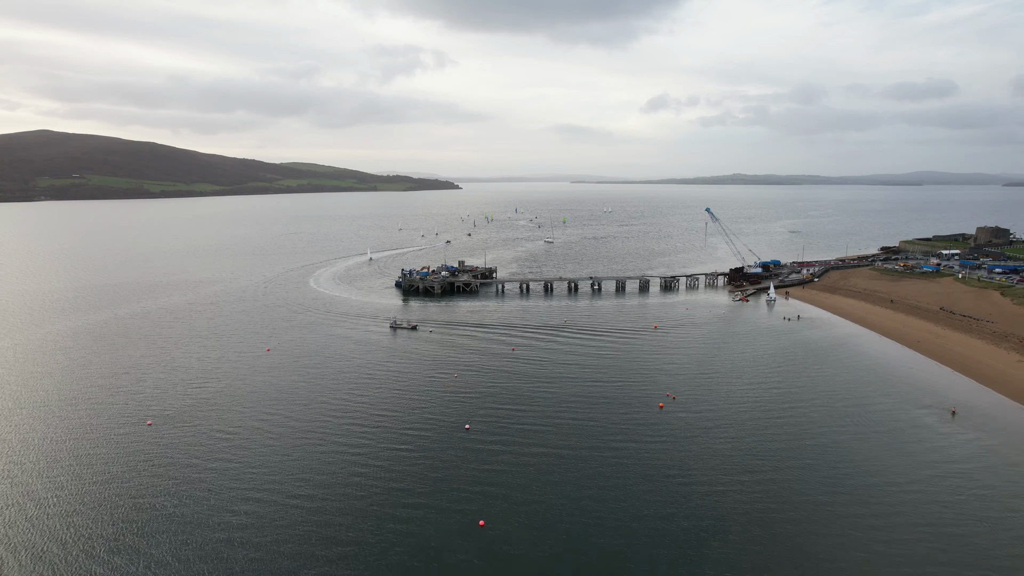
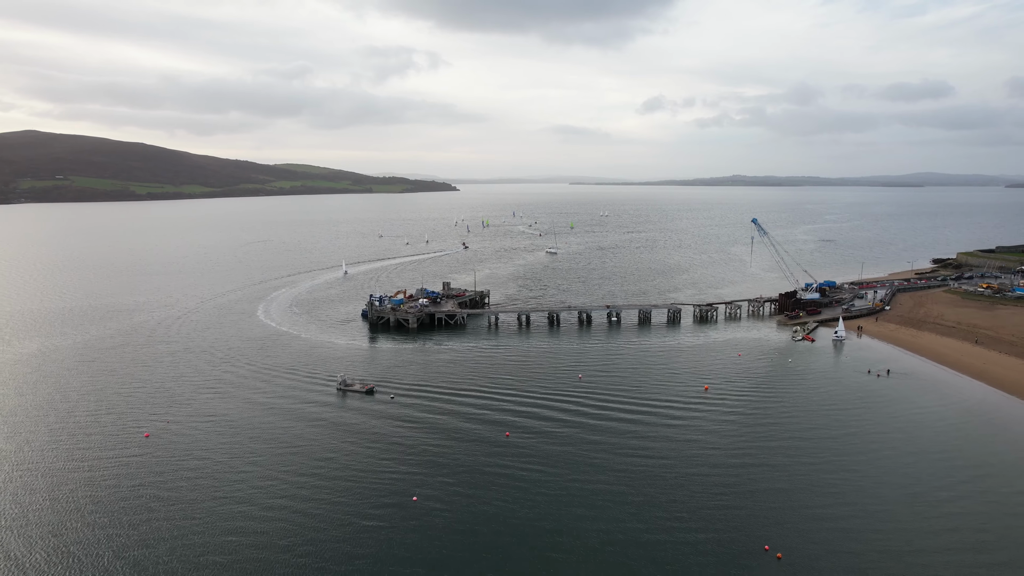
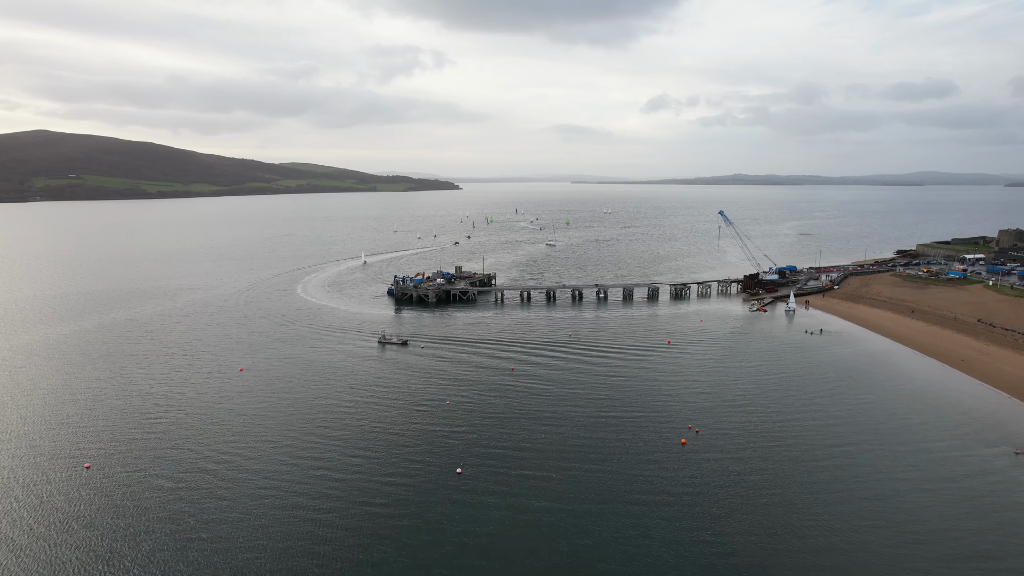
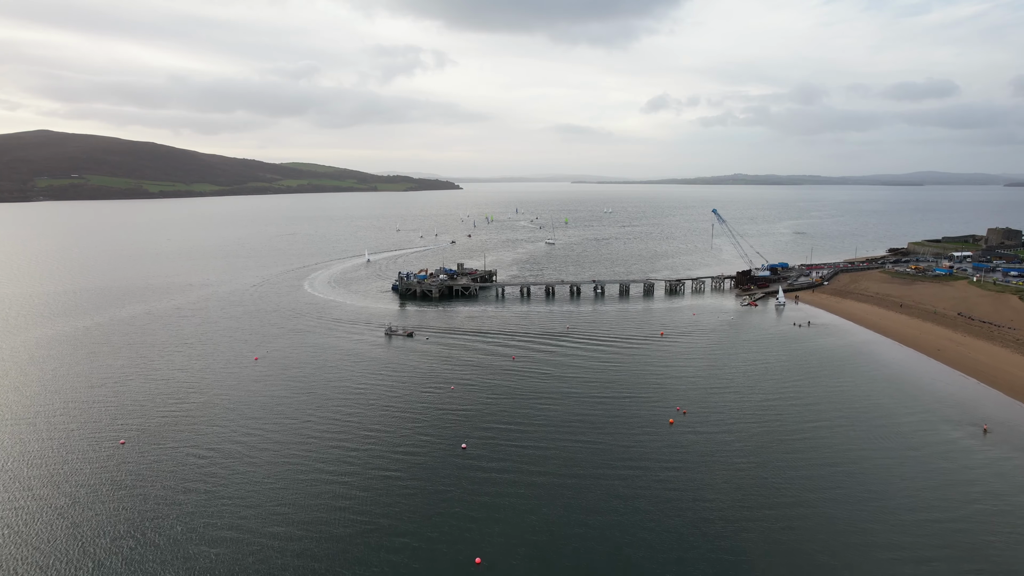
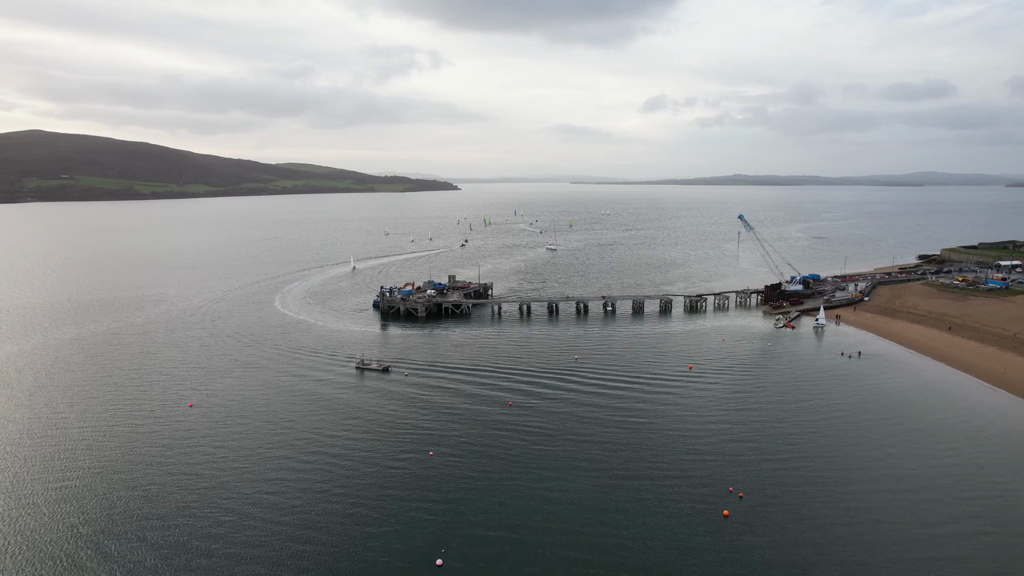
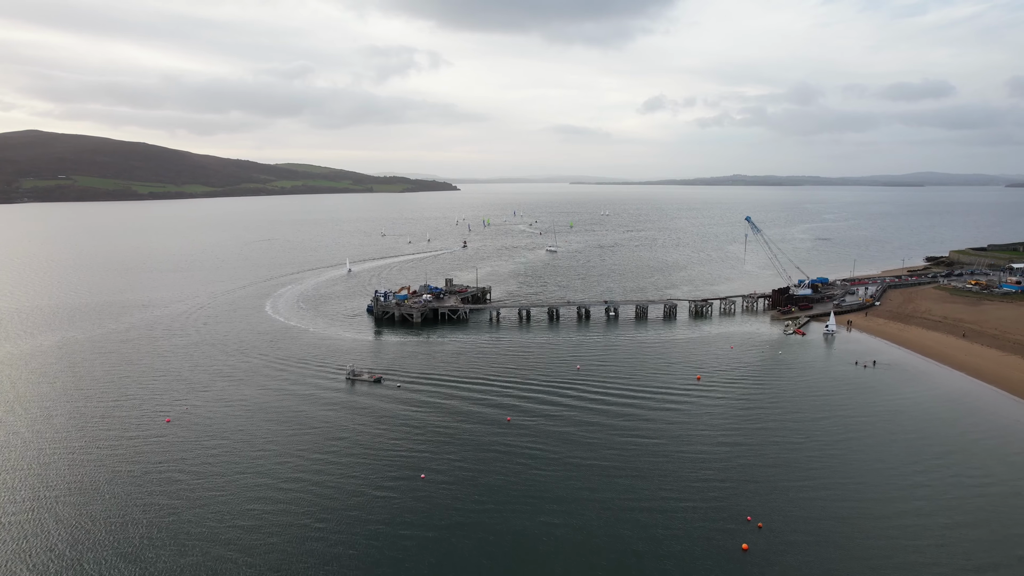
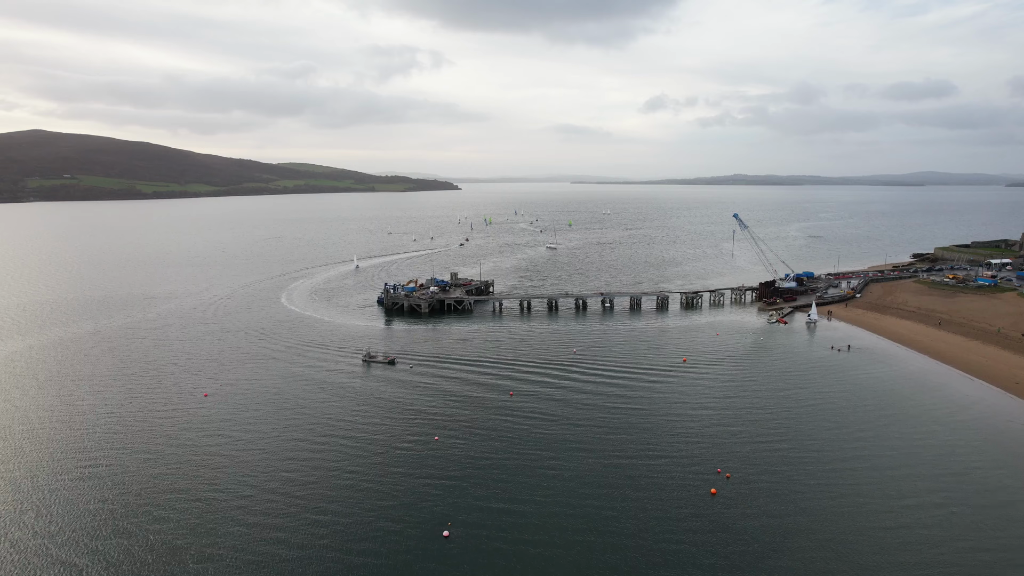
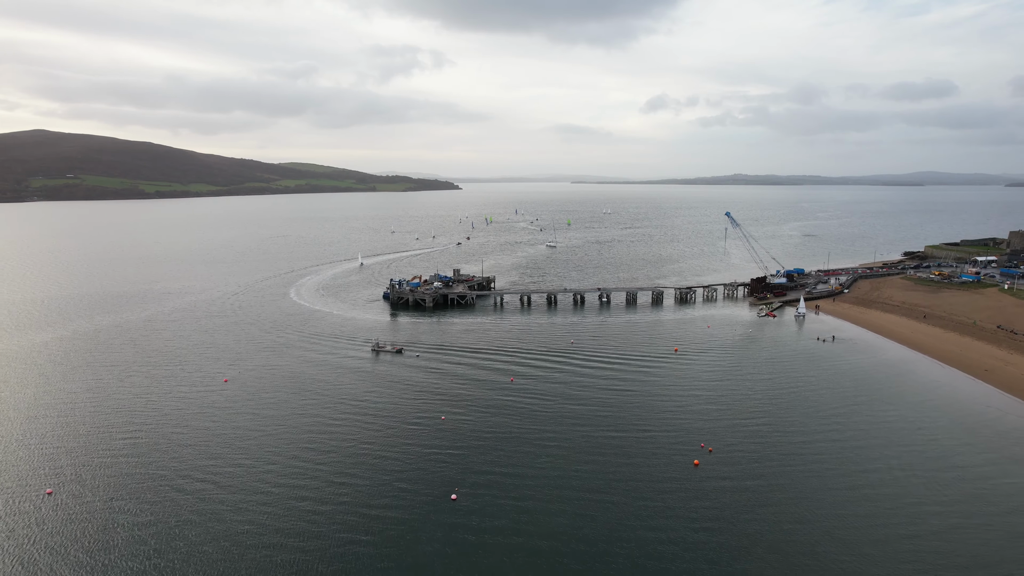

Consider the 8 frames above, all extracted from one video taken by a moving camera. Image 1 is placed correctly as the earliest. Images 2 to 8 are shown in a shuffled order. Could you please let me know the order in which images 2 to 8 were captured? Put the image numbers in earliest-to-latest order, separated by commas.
4, 3, 8, 7, 5, 6, 2
